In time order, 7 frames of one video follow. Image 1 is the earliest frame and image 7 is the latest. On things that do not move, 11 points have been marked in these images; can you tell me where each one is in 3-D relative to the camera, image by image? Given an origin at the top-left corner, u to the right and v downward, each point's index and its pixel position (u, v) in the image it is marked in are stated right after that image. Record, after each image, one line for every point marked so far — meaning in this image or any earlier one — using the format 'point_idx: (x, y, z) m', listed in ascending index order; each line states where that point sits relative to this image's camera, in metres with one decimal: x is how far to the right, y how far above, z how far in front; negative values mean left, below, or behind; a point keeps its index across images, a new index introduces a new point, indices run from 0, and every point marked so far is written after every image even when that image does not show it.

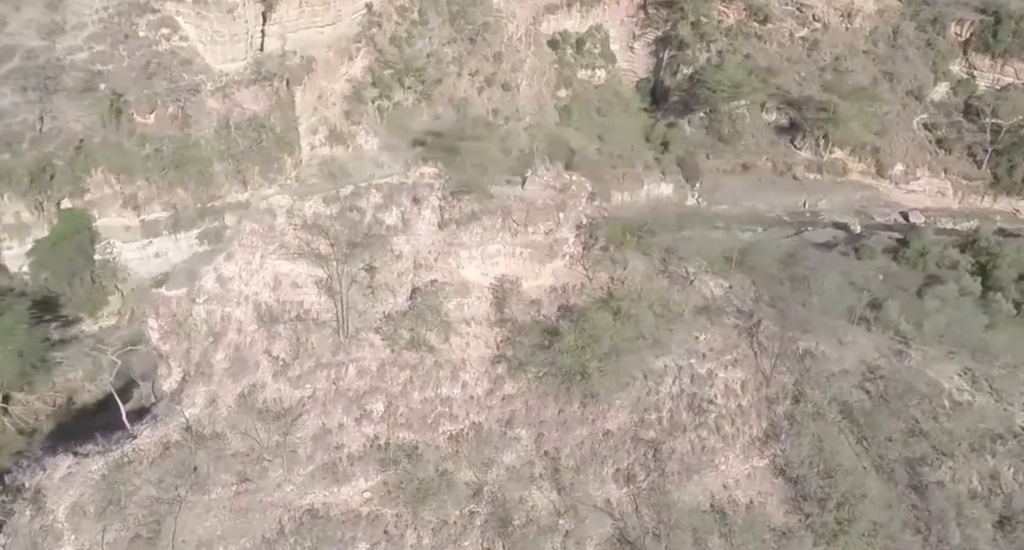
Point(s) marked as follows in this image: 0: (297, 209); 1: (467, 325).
0: (-4.1, +1.2, +15.9) m
1: (-0.9, -1.0, +15.6) m
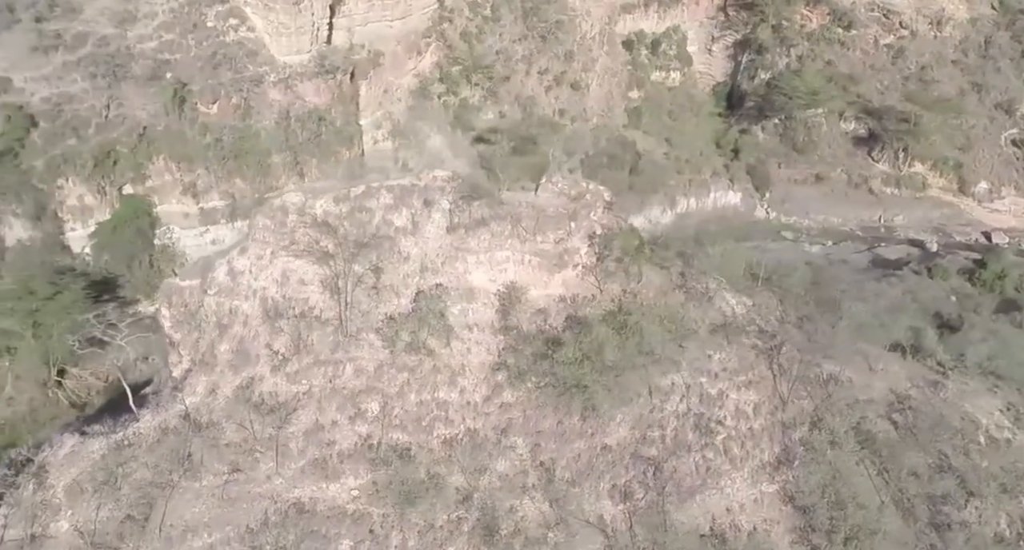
0: (-3.8, +1.3, +16.0) m
1: (-0.8, -1.0, +15.4) m
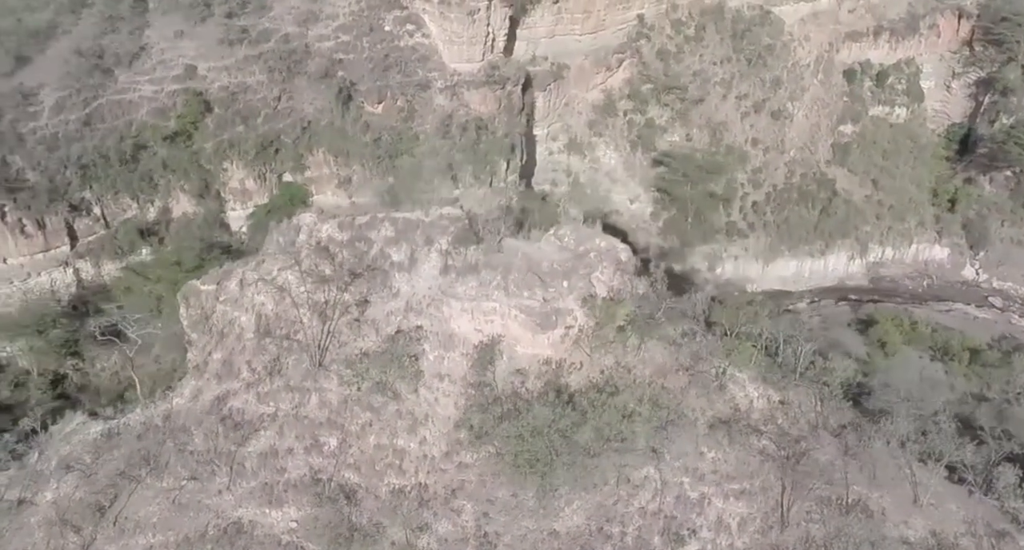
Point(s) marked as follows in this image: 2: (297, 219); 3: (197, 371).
0: (-3.6, +0.8, +16.2) m
1: (-1.3, -1.8, +14.9) m
2: (-4.2, +1.1, +16.8) m
3: (-5.8, -1.8, +16.0) m
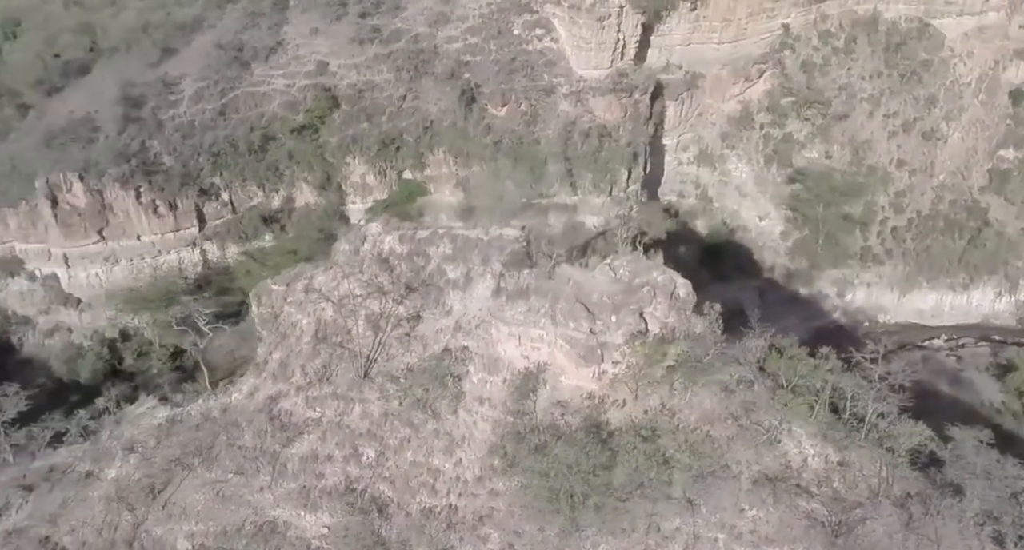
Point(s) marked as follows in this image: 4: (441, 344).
0: (-2.5, +0.7, +16.4) m
1: (-0.5, -2.2, +14.7) m
2: (-2.9, +0.9, +17.1) m
3: (-4.9, -1.8, +16.5) m
4: (-1.2, -1.2, +15.2) m
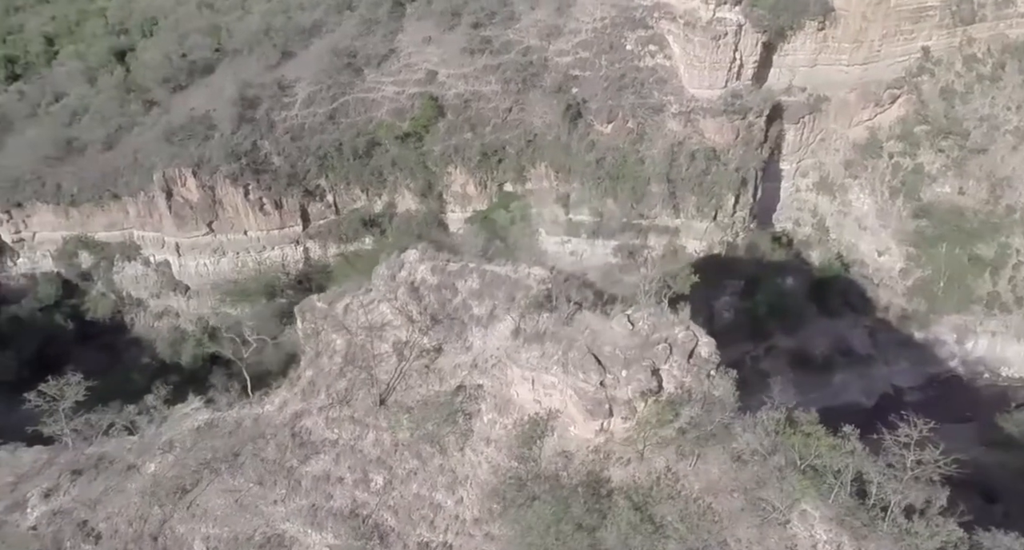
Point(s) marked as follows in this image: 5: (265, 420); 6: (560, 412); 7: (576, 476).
0: (-1.8, +0.1, +16.5) m
1: (-0.4, -2.9, +14.6) m
2: (-2.1, +0.4, +17.3) m
3: (-4.3, -2.1, +17.1) m
4: (-0.9, -1.8, +15.2) m
5: (-4.7, -2.8, +16.6) m
6: (+1.0, -2.3, +14.5) m
7: (+1.2, -3.3, +14.0) m
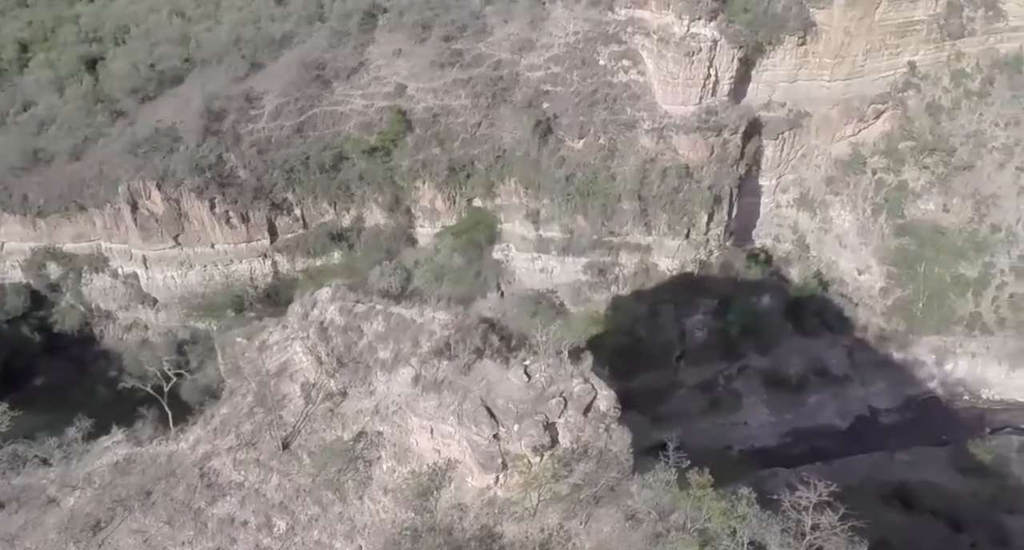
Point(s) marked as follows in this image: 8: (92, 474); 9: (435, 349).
0: (-3.4, -0.6, +16.3) m
1: (-2.1, -3.6, +14.4) m
2: (-3.6, -0.3, +17.1) m
3: (-5.9, -2.8, +16.9) m
4: (-2.5, -2.6, +15.0) m
5: (-6.3, -3.5, +16.5) m
6: (-0.7, -3.1, +14.2) m
7: (-0.5, -4.0, +13.8) m
8: (-8.3, -3.9, +17.1) m
9: (-1.0, -1.3, +14.8) m
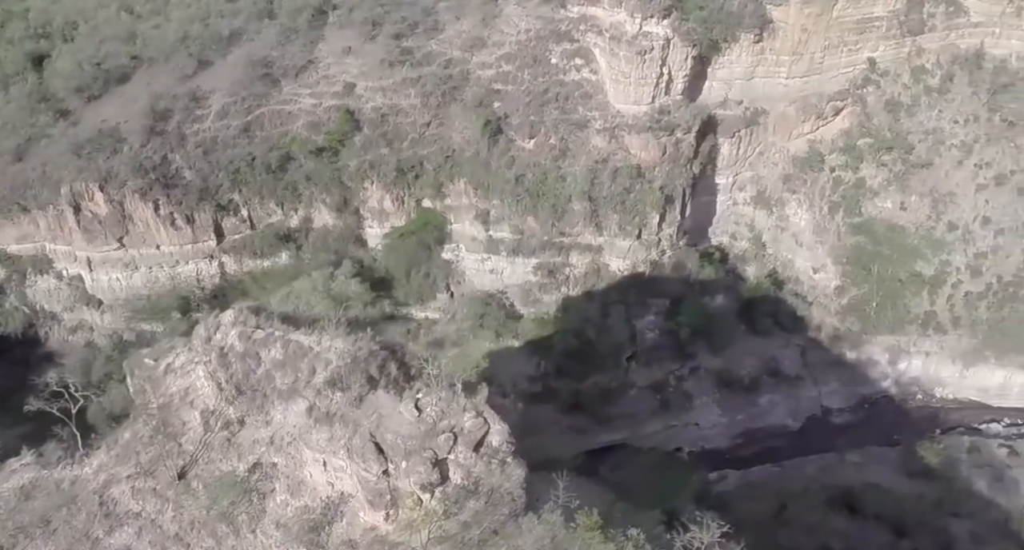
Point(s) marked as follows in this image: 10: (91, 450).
0: (-5.1, -1.0, +16.1) m
1: (-3.7, -4.1, +14.2) m
2: (-5.4, -0.7, +16.8) m
3: (-7.6, -3.2, +16.7) m
4: (-4.2, -3.1, +14.8) m
5: (-8.1, -3.9, +16.3) m
6: (-2.4, -3.6, +14.1) m
7: (-2.2, -4.5, +13.6) m
8: (-10.0, -4.4, +16.9) m
9: (-2.7, -1.7, +14.6) m
10: (-8.5, -3.5, +17.6) m
